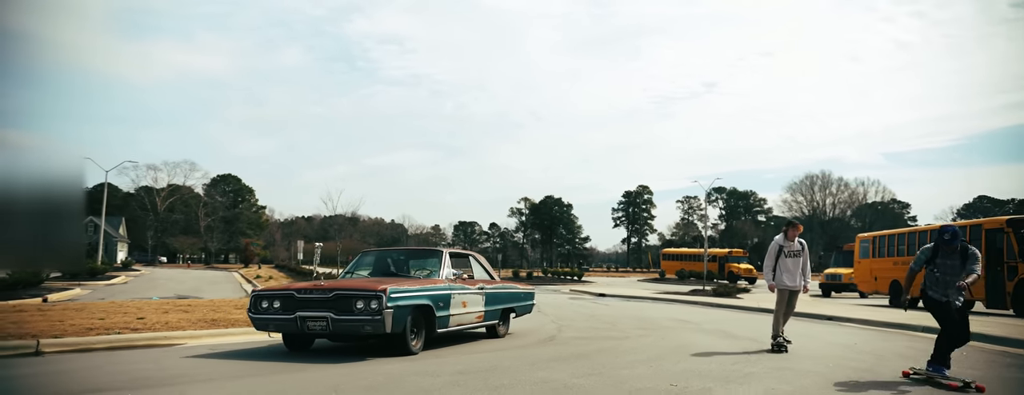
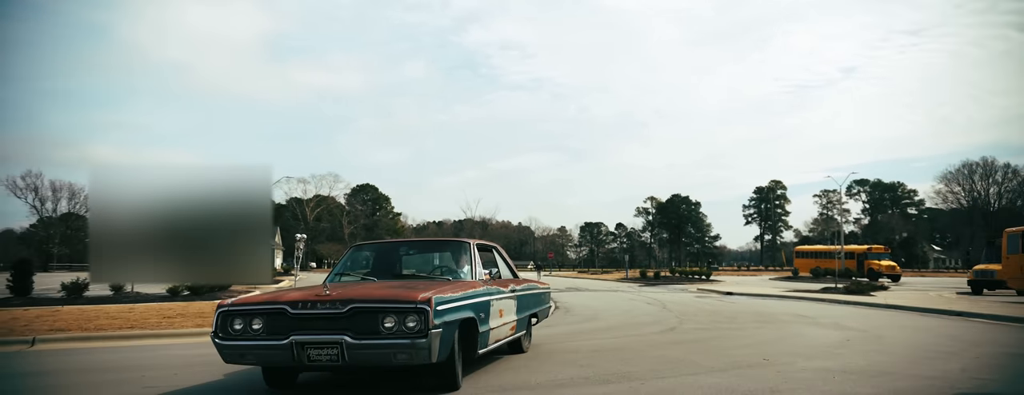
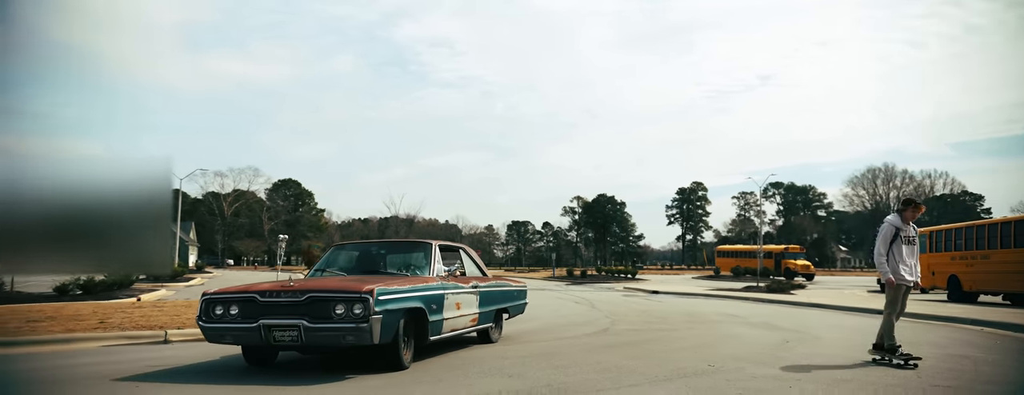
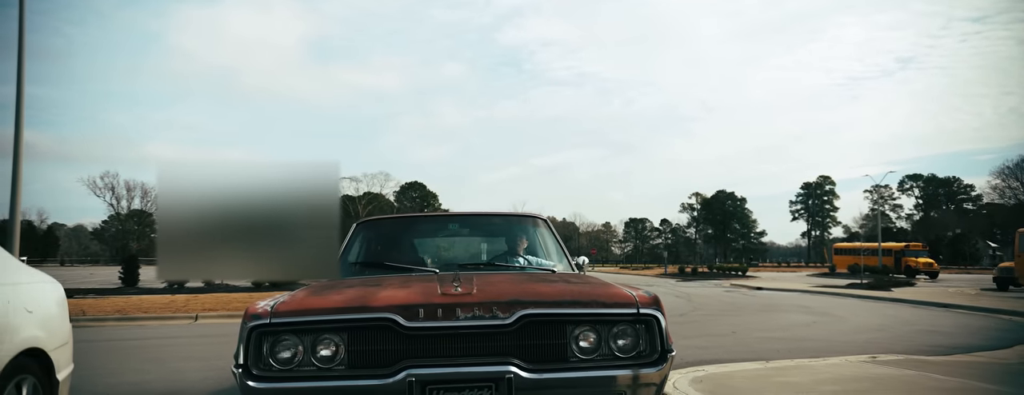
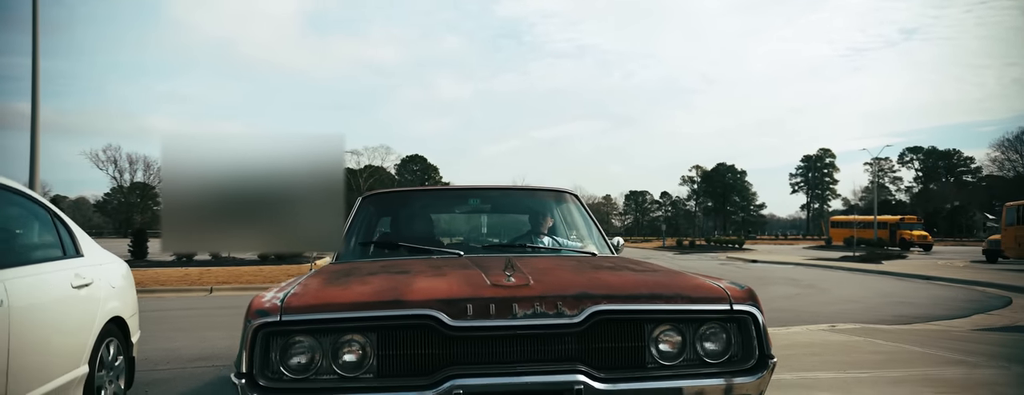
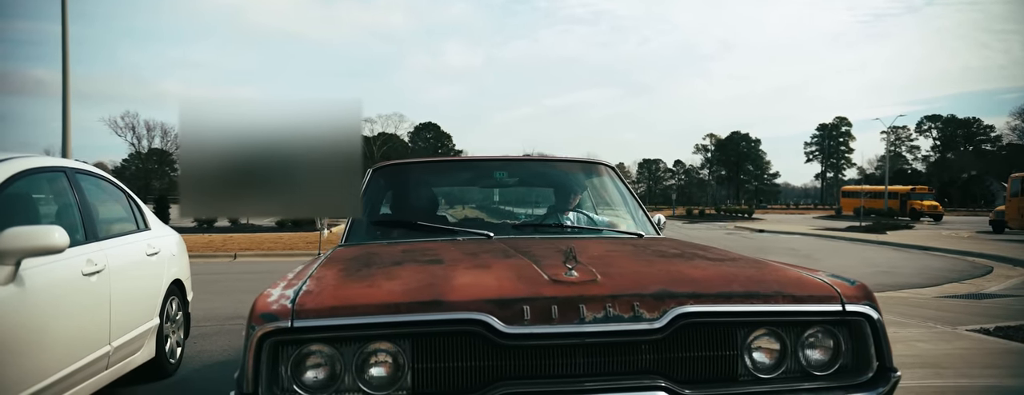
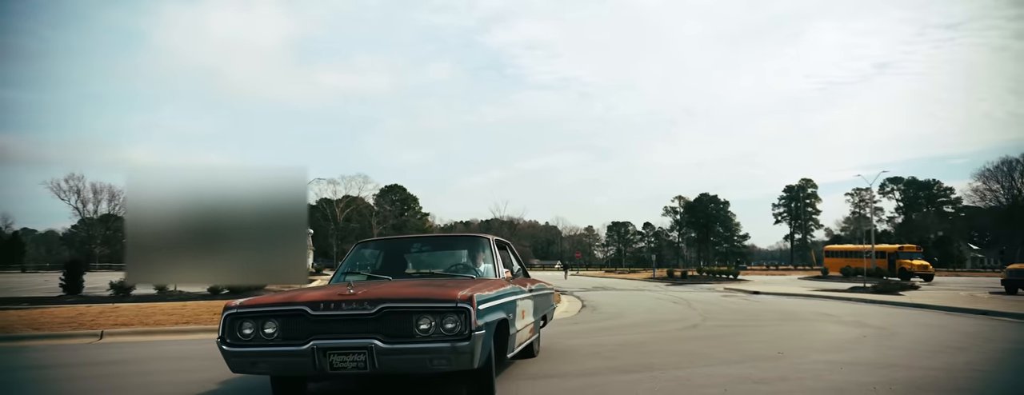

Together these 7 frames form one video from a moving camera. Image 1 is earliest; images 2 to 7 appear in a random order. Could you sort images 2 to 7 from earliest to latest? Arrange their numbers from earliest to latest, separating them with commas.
3, 2, 7, 4, 5, 6
